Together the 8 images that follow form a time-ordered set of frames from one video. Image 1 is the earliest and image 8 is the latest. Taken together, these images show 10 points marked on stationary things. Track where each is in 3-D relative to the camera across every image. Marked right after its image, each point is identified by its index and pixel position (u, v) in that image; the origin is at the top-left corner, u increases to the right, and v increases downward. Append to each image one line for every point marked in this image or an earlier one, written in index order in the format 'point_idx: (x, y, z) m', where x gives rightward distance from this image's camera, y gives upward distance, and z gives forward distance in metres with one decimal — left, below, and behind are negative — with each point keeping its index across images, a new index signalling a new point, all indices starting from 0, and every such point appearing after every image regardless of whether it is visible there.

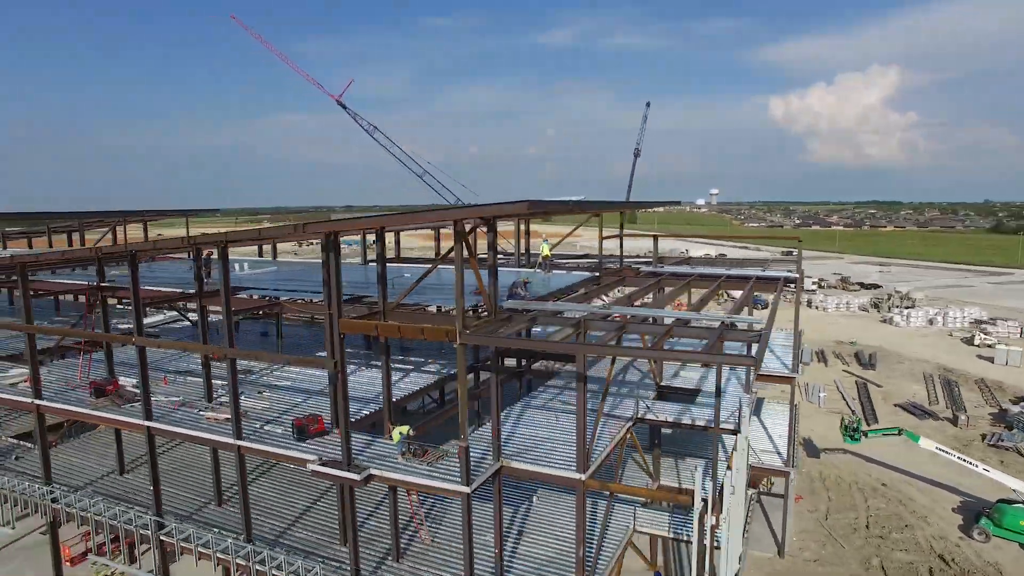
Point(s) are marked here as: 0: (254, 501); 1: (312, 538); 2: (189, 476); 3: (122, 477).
0: (-6.2, -5.2, +15.1) m
1: (-4.2, -5.4, +13.7) m
2: (-8.4, -4.9, +16.2) m
3: (-10.2, -4.9, +16.4) m
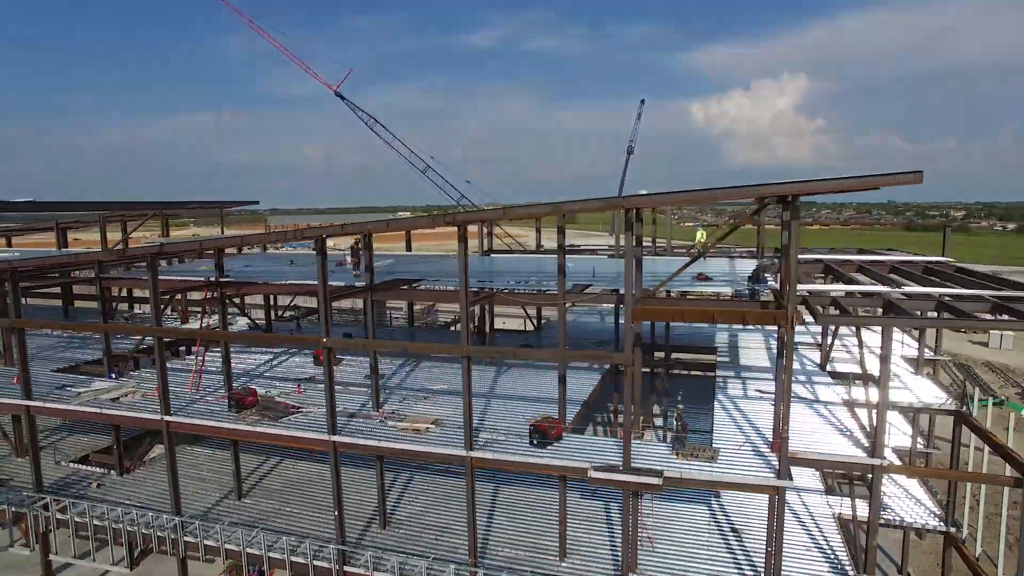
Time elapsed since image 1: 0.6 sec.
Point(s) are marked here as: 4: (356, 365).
0: (-1.9, -5.0, +13.5) m
1: (+0.2, -5.2, +12.4) m
2: (-4.3, -4.8, +14.3) m
3: (-6.1, -4.9, +14.3) m
4: (-3.9, -2.0, +15.9) m
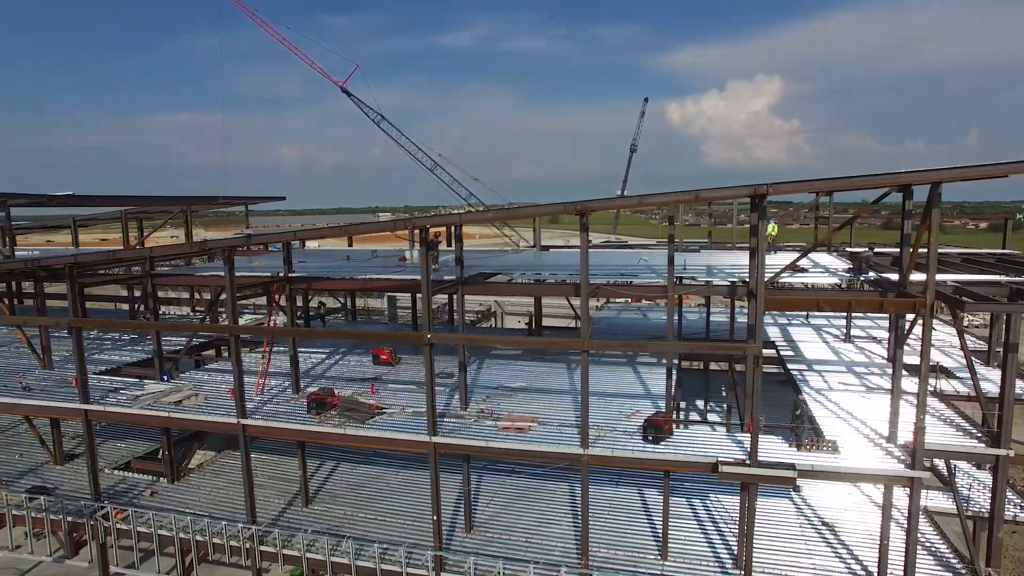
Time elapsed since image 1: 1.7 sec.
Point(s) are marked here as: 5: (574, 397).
0: (-0.1, -4.9, +13.1) m
1: (+2.0, -5.1, +12.0) m
2: (-2.5, -4.7, +13.7) m
3: (-4.4, -4.8, +13.6) m
4: (-2.2, -1.9, +15.3) m
5: (+1.3, -2.3, +13.4) m
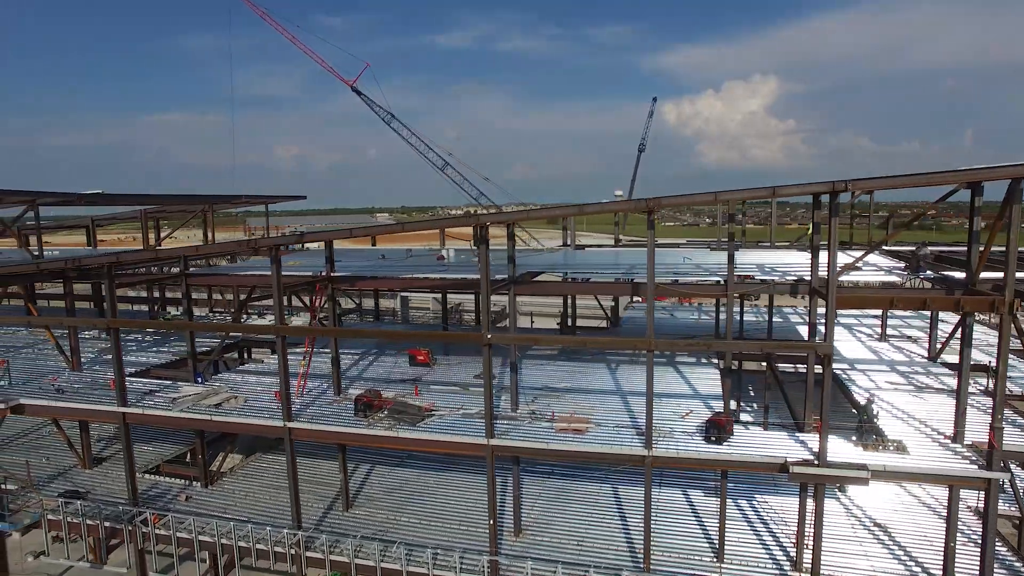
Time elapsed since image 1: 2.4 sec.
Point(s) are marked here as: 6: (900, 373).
0: (+0.8, -4.9, +12.9) m
1: (+3.0, -5.0, +11.8) m
2: (-1.5, -4.6, +13.5) m
3: (-3.4, -4.8, +13.4) m
4: (-1.3, -1.9, +15.1) m
5: (+2.3, -2.3, +13.2) m
6: (+9.0, -2.0, +14.6) m
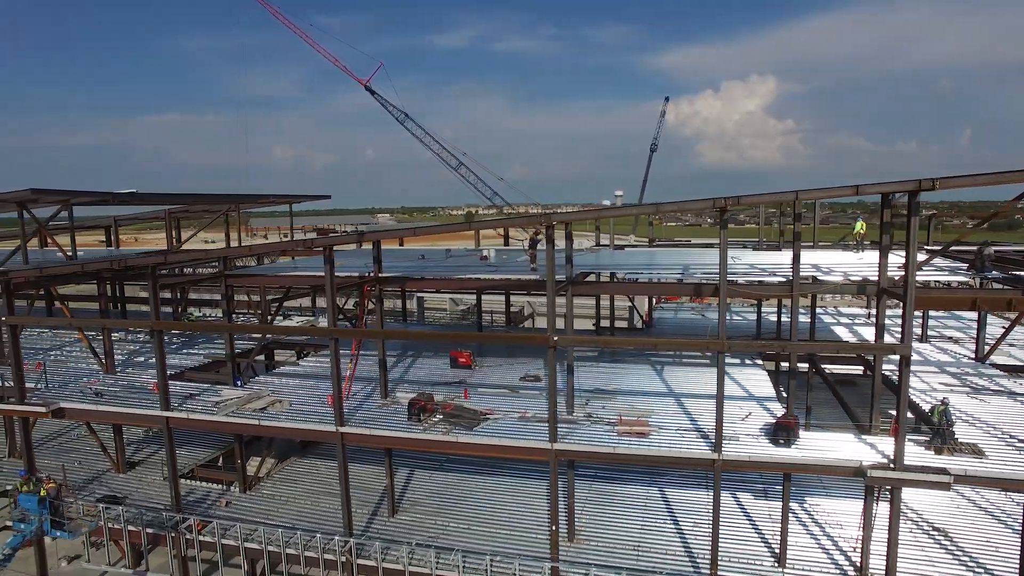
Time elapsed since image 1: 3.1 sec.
0: (+1.9, -4.9, +12.6) m
1: (+4.1, -5.0, +11.6) m
2: (-0.5, -4.7, +13.3) m
3: (-2.3, -4.8, +13.1) m
4: (-0.2, -1.9, +14.8) m
5: (+3.3, -2.3, +12.9) m
6: (+10.0, -2.0, +14.4) m
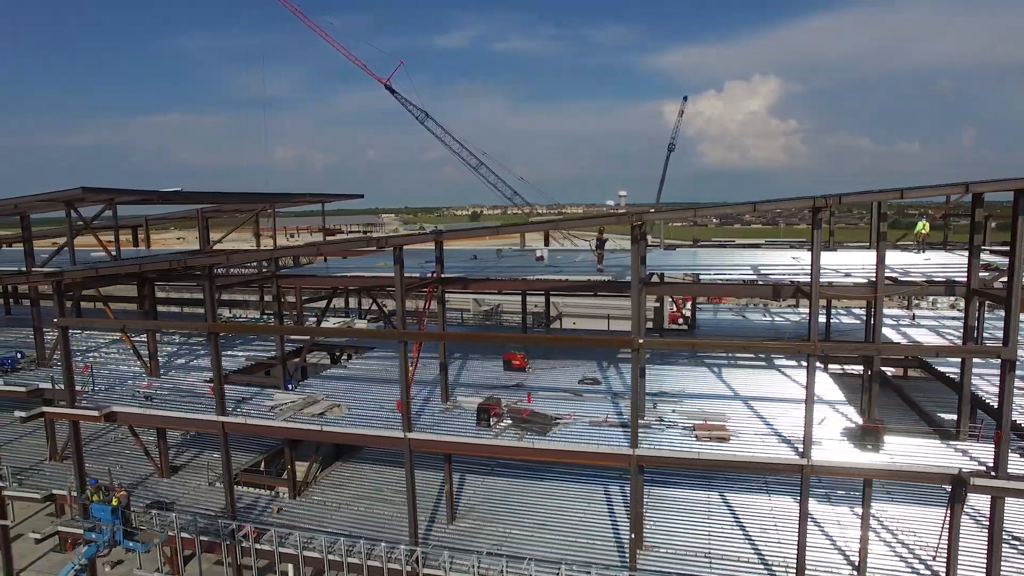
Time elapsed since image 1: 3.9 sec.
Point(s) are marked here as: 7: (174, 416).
0: (+3.2, -4.9, +12.3) m
1: (+5.3, -5.1, +11.3) m
2: (+0.8, -4.7, +12.9) m
3: (-1.1, -4.8, +12.8) m
4: (+1.0, -1.9, +14.5) m
5: (+4.6, -2.3, +12.6) m
6: (+11.3, -2.0, +14.1) m
7: (-6.7, -2.6, +12.5) m
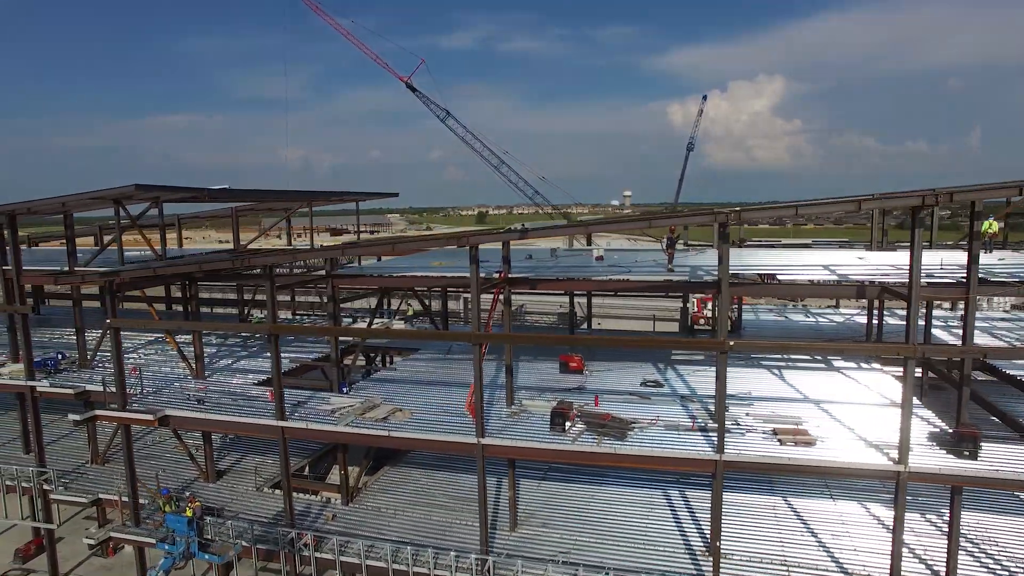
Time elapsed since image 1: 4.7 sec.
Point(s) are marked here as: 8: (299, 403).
0: (+4.5, -4.9, +11.9) m
1: (+6.6, -5.1, +10.9) m
2: (+2.1, -4.7, +12.6) m
3: (+0.2, -4.8, +12.4) m
4: (+2.3, -1.9, +14.1) m
5: (+5.9, -2.3, +12.2) m
6: (+12.6, -2.0, +13.7) m
7: (-5.4, -2.6, +12.1) m
8: (-4.4, -2.3, +12.9) m
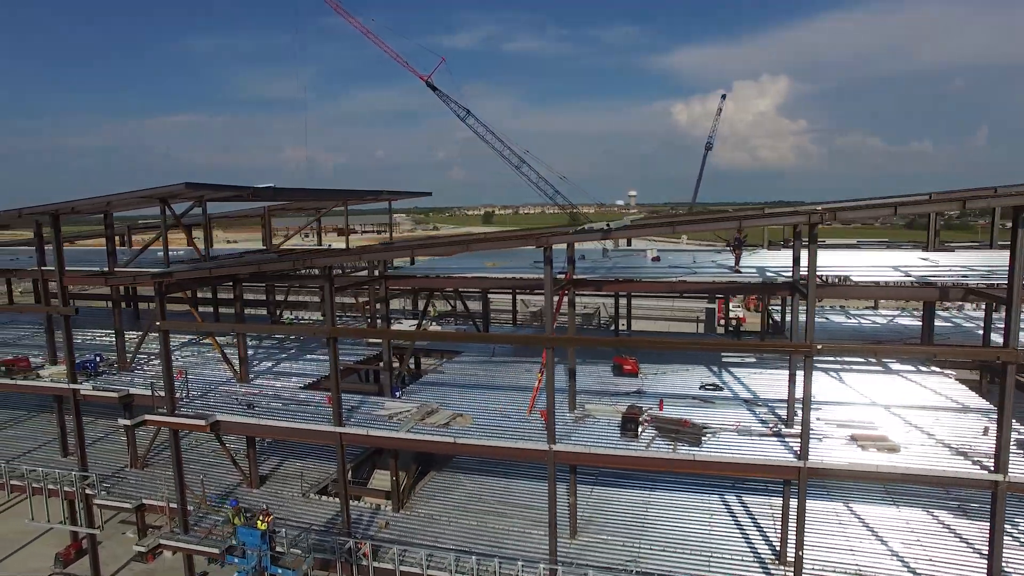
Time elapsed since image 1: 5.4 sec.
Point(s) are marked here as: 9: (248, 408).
0: (+5.6, -4.9, +11.6) m
1: (+7.8, -5.1, +10.5) m
2: (+3.3, -4.7, +12.2) m
3: (+1.4, -4.8, +12.1) m
4: (+3.5, -1.9, +13.8) m
5: (+7.1, -2.4, +11.9) m
6: (+13.8, -2.0, +13.3) m
7: (-4.2, -2.6, +11.8) m
8: (-3.2, -2.4, +12.6) m
9: (-5.3, -2.4, +12.6) m
